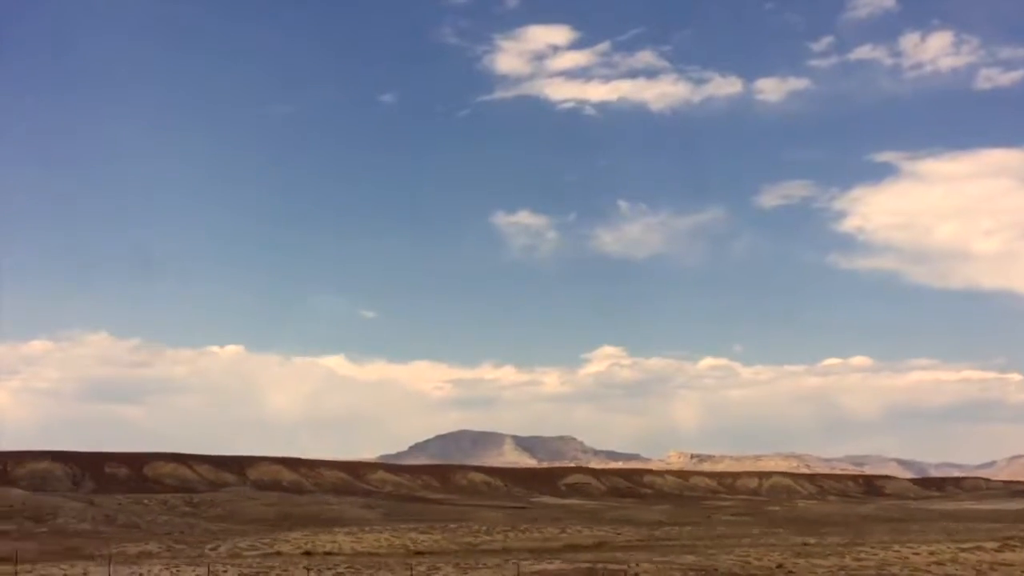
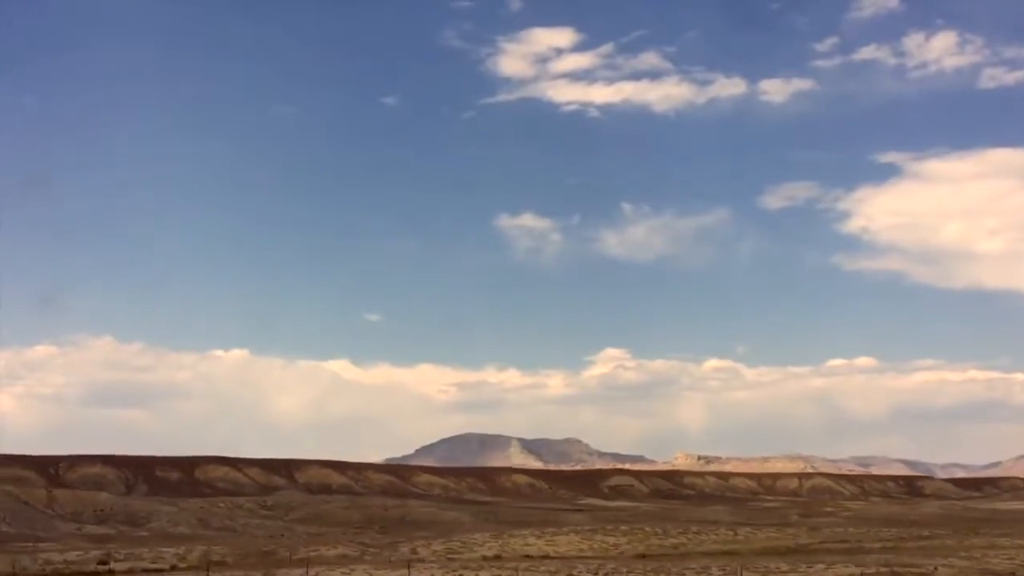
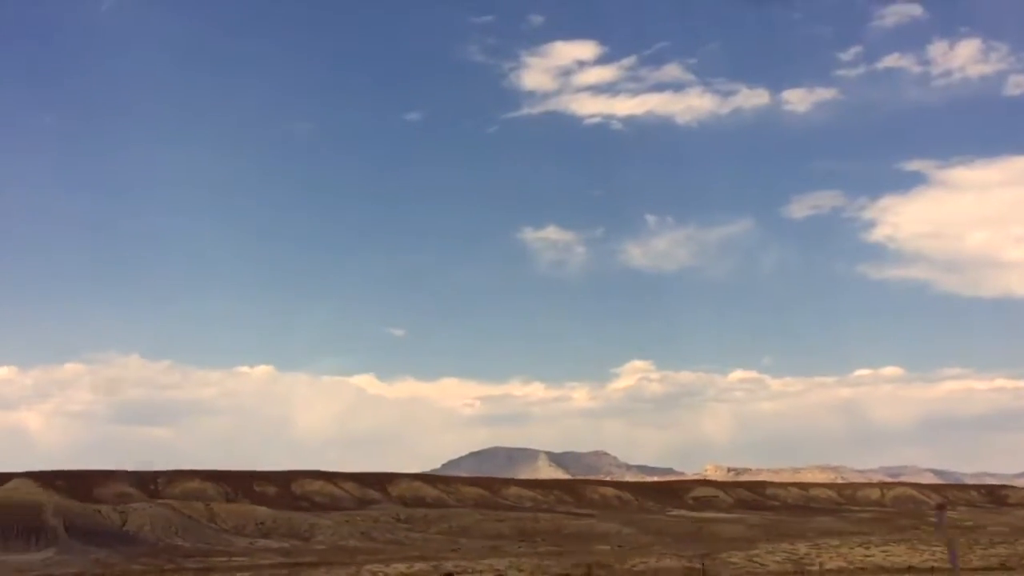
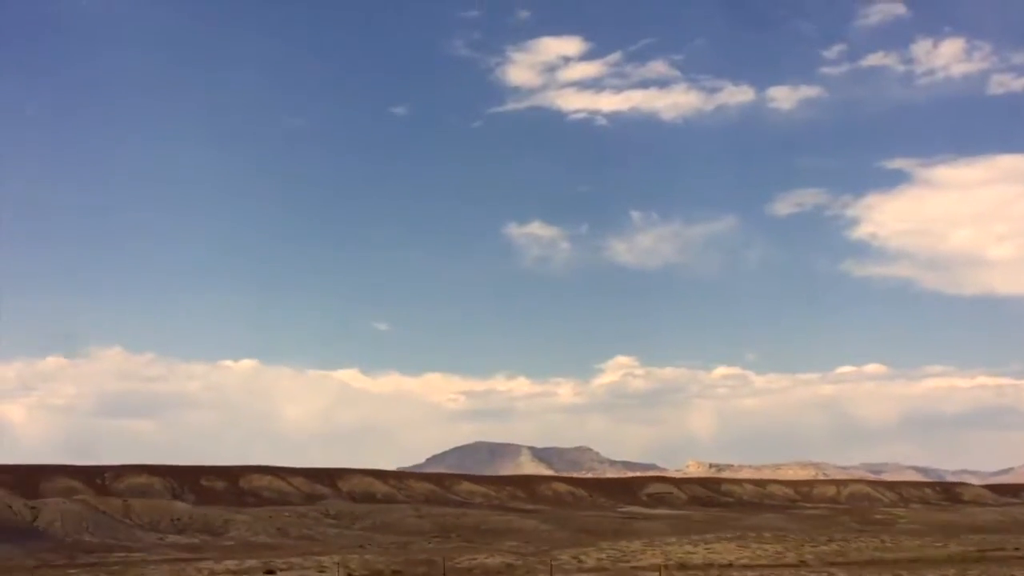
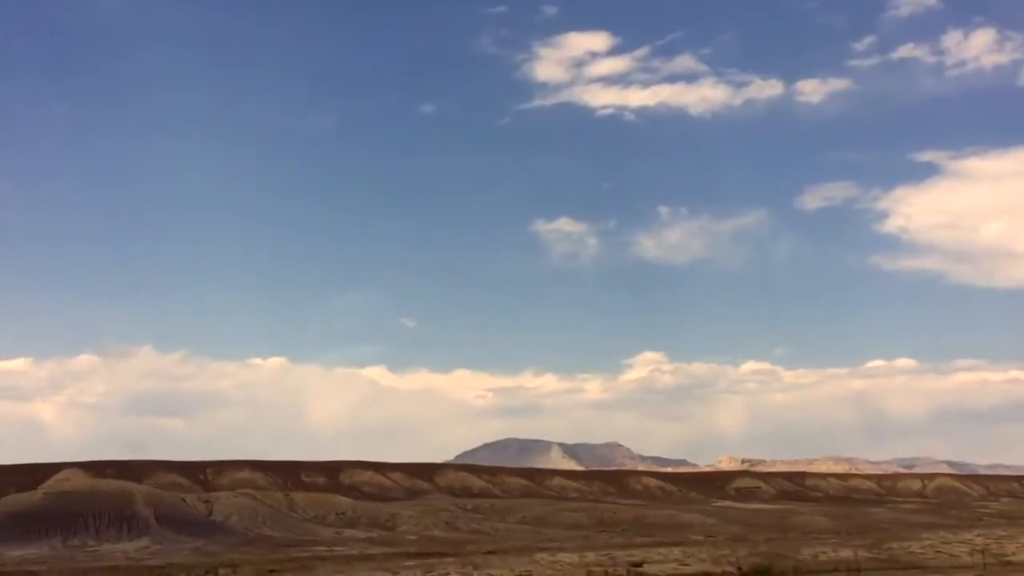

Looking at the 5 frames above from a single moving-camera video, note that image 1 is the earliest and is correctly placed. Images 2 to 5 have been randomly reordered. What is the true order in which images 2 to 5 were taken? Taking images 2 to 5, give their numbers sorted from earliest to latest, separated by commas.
2, 4, 3, 5
